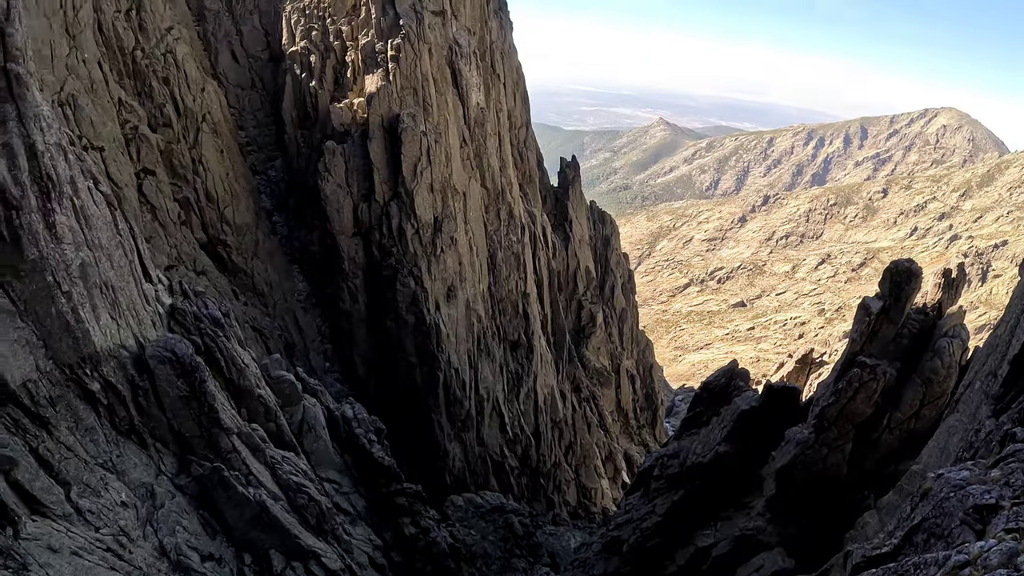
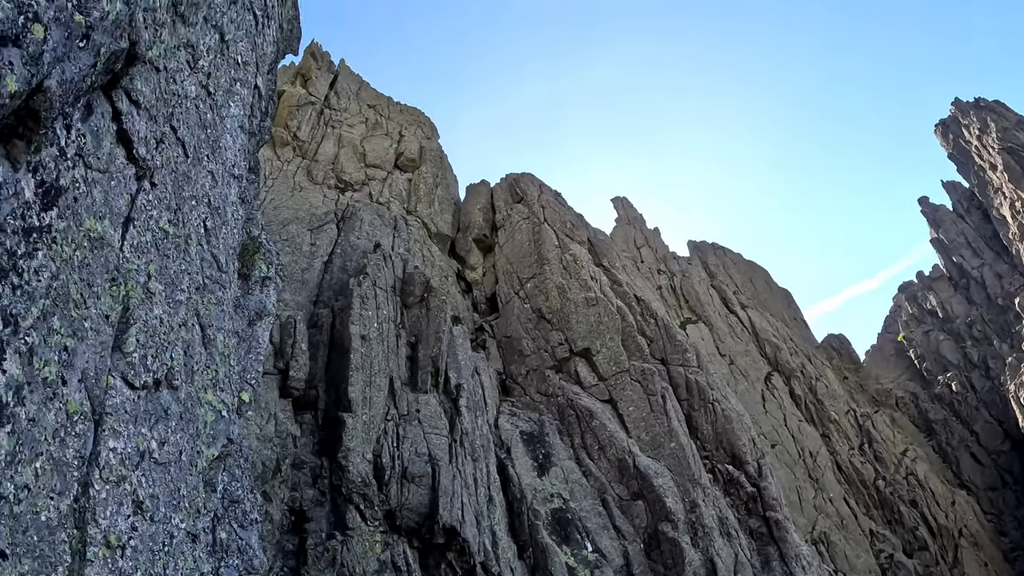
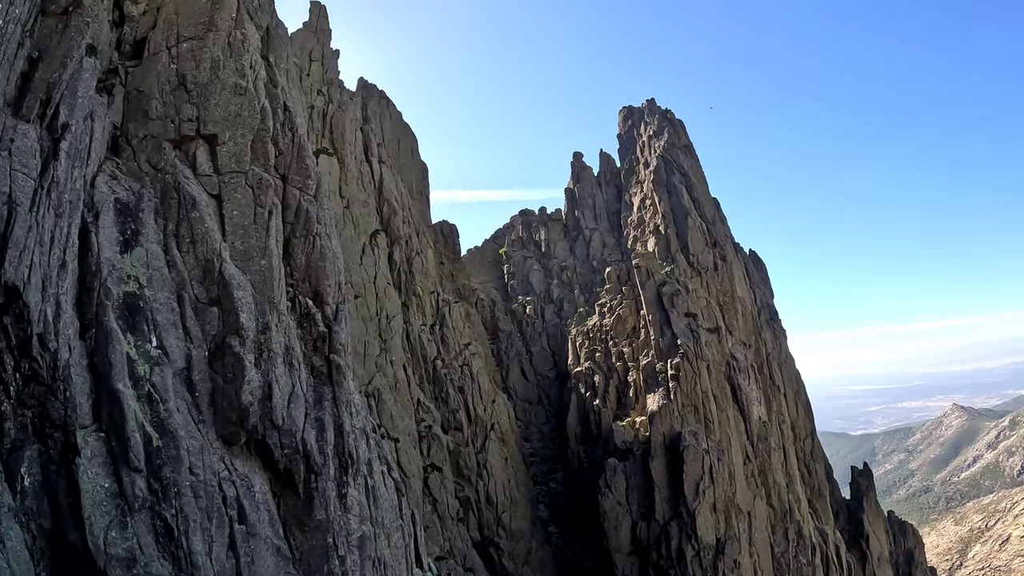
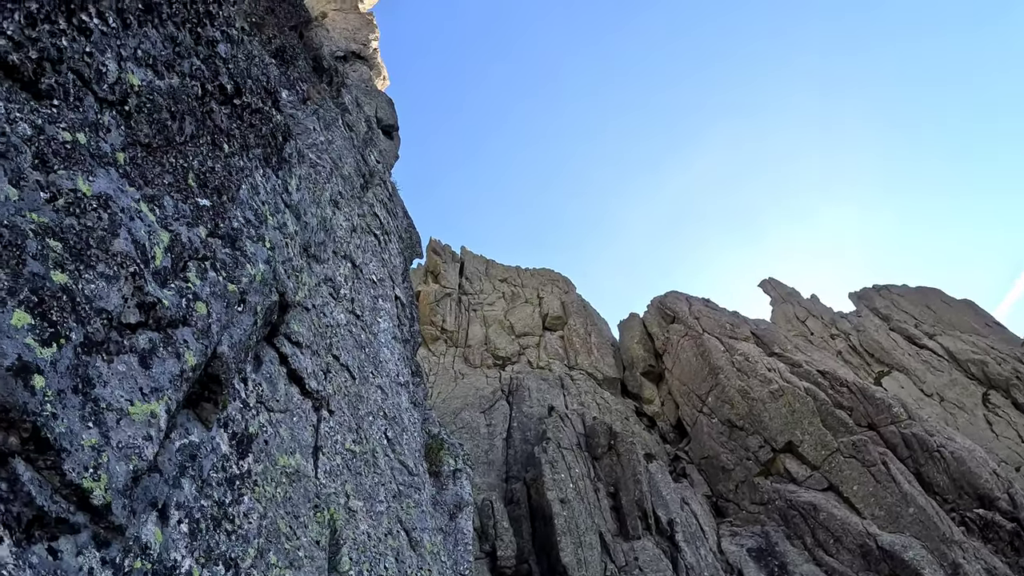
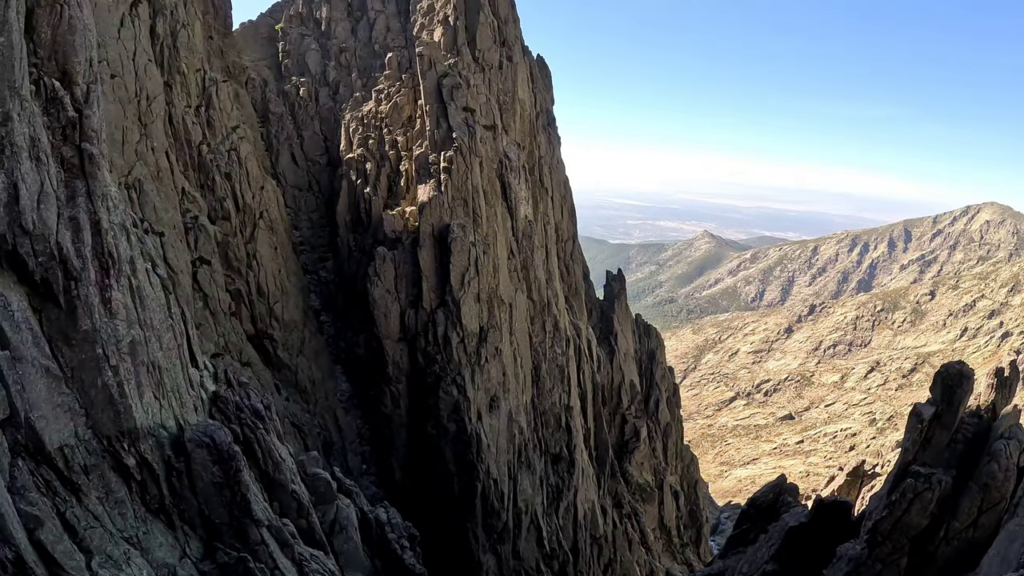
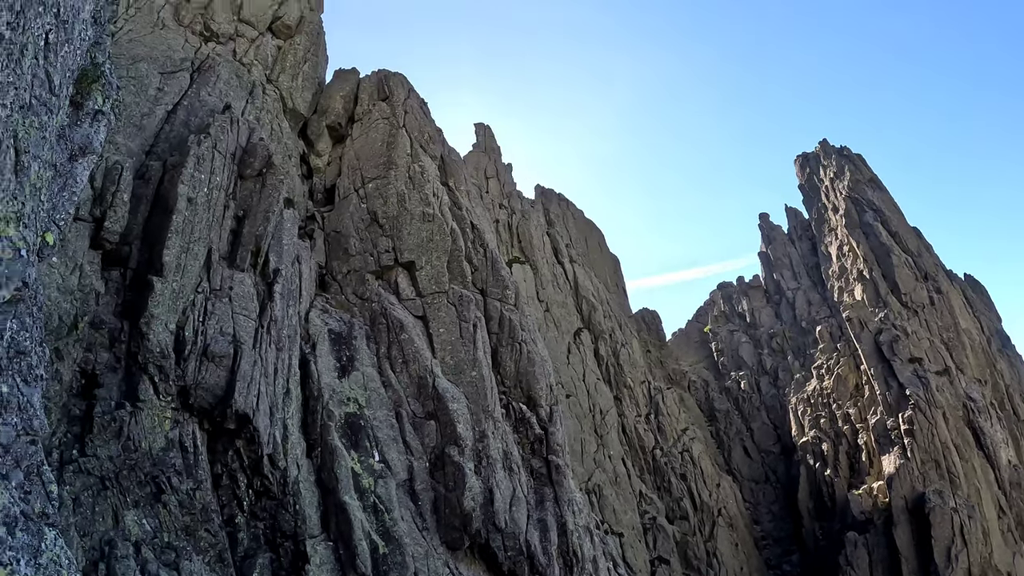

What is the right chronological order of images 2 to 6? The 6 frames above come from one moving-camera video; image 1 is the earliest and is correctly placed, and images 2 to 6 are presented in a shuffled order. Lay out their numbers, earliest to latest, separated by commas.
5, 3, 6, 2, 4
